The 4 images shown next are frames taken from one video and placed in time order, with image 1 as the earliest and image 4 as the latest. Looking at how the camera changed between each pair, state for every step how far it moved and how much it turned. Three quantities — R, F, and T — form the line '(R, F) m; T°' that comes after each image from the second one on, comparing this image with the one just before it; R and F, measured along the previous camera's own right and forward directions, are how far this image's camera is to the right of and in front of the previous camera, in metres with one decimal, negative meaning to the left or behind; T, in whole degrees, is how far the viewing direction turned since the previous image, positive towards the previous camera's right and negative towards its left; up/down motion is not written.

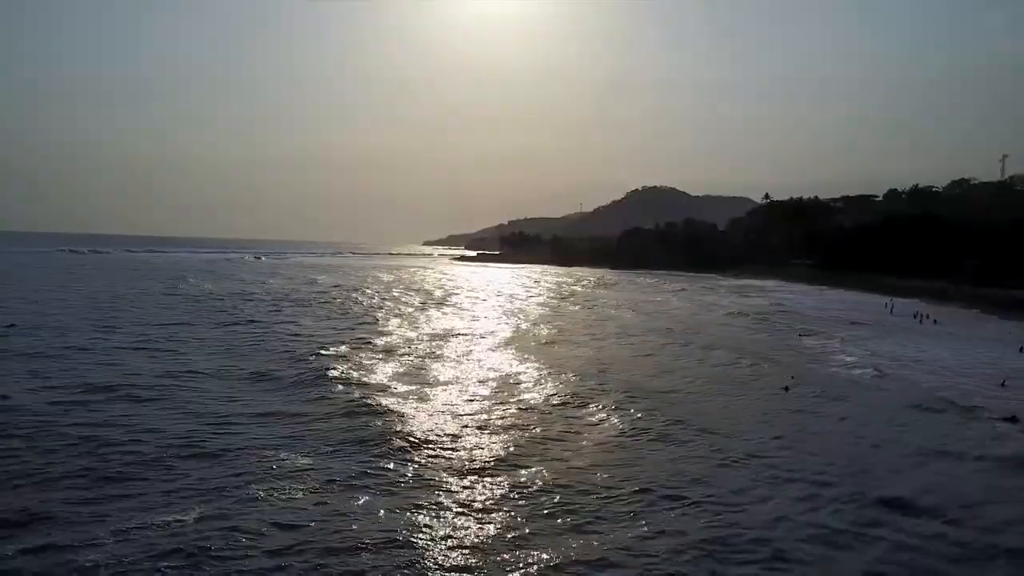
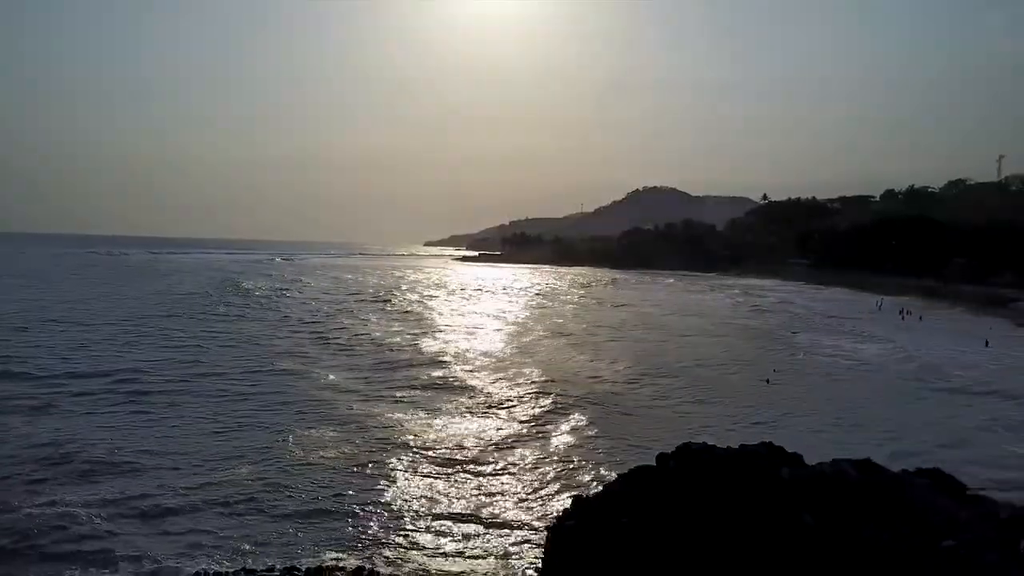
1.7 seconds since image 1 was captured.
(-0.2, -1.9) m; 0°
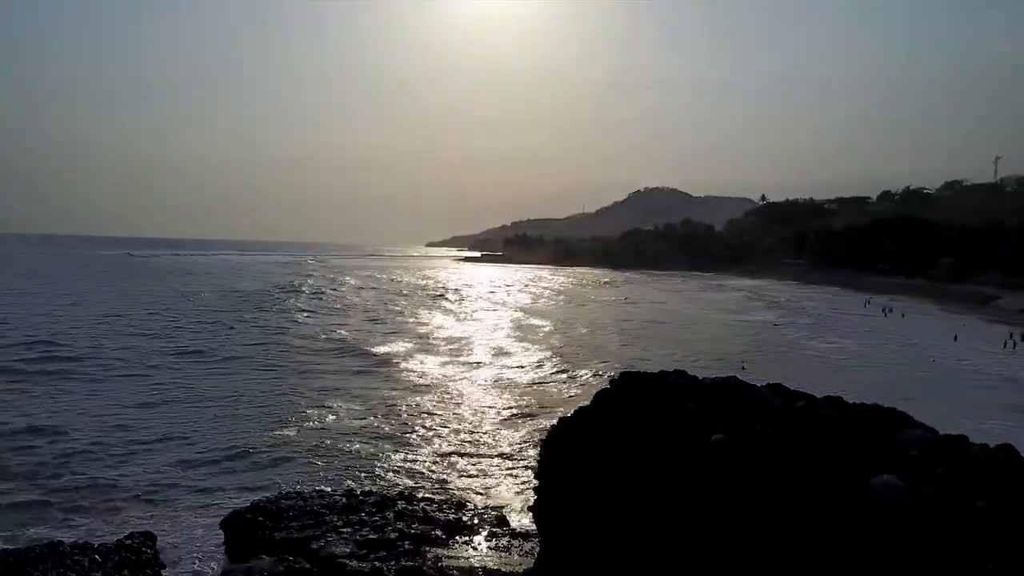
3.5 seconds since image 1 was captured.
(-0.1, -2.0) m; 0°
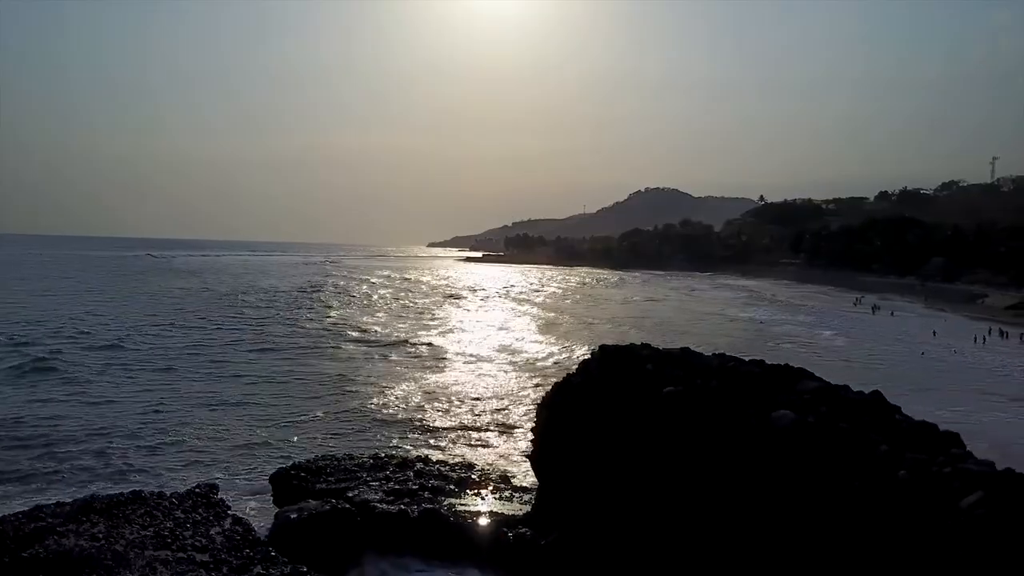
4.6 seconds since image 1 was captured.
(0.0, -1.4) m; 0°
